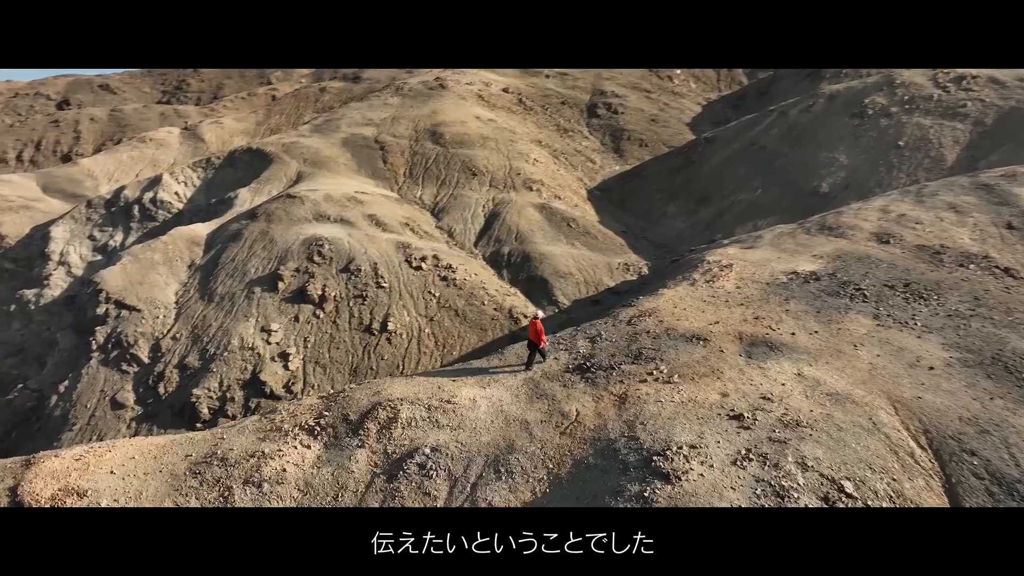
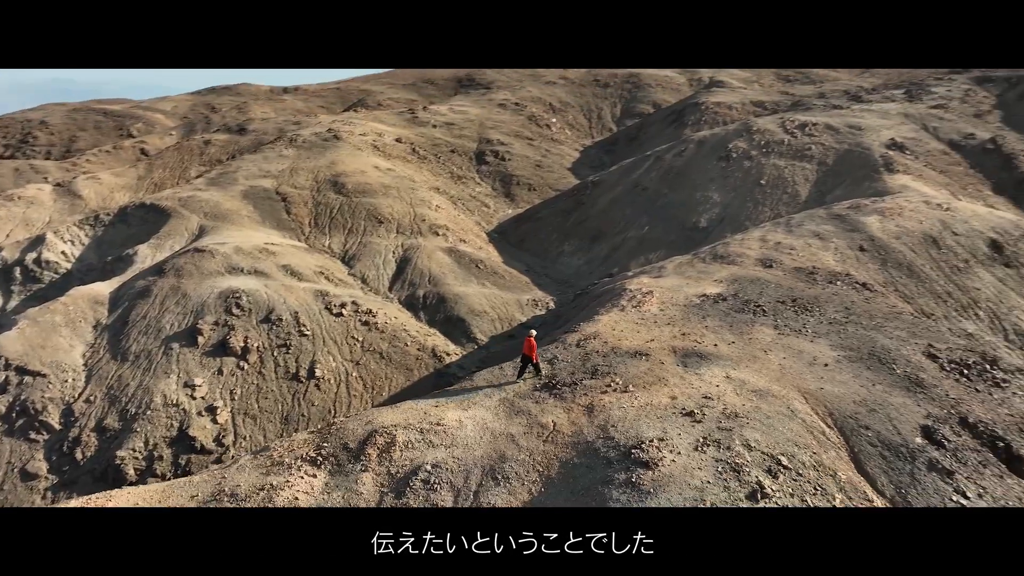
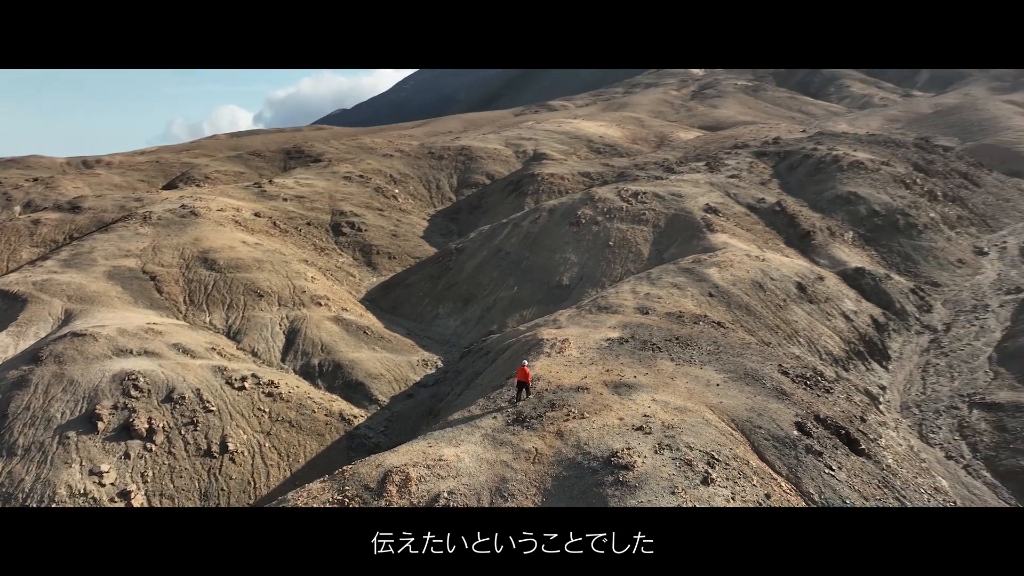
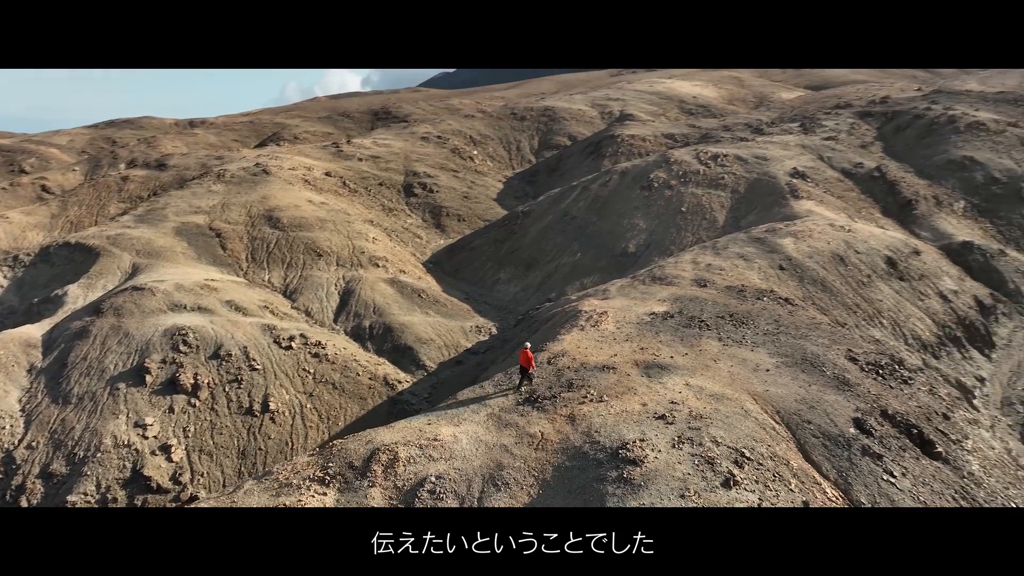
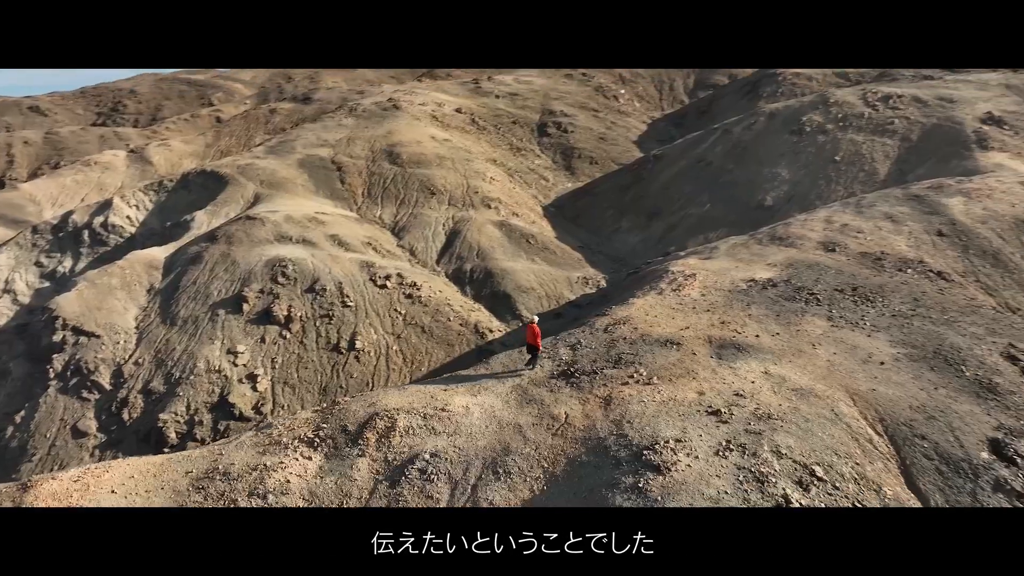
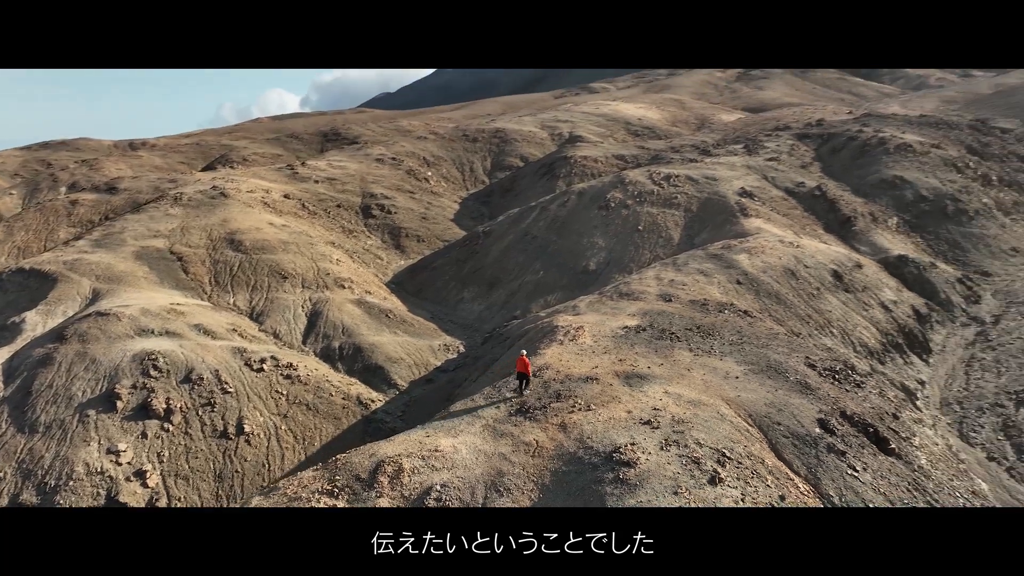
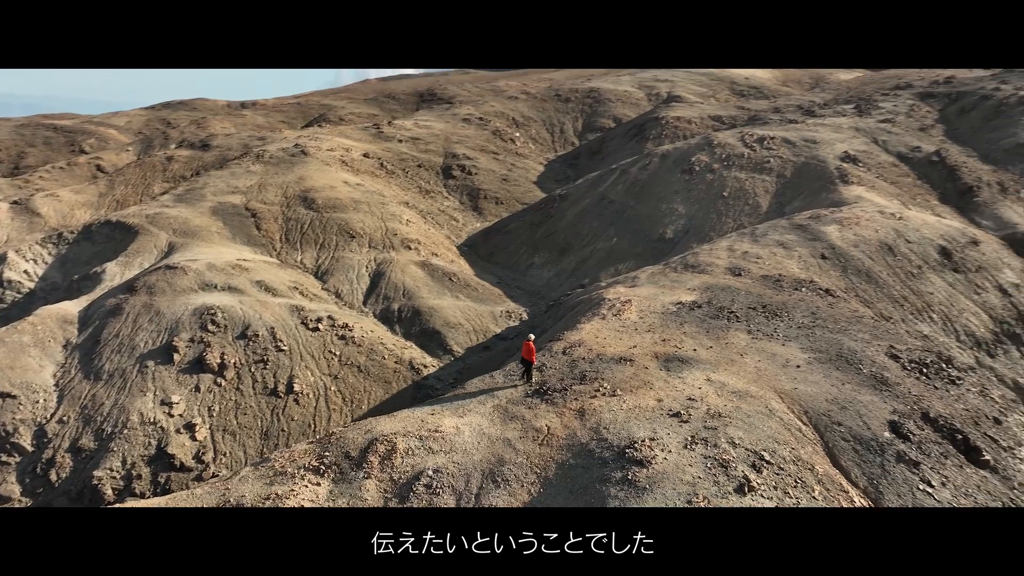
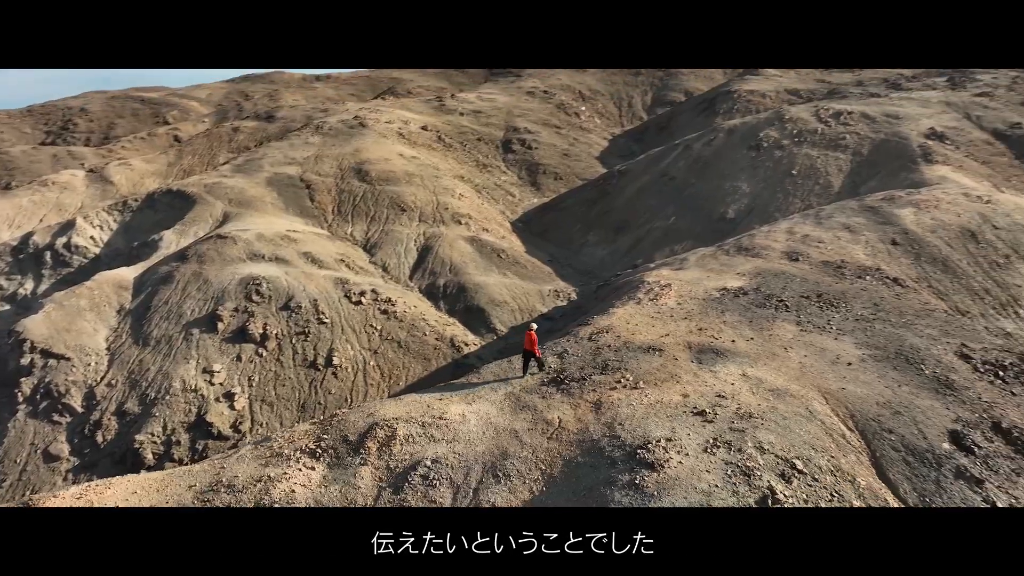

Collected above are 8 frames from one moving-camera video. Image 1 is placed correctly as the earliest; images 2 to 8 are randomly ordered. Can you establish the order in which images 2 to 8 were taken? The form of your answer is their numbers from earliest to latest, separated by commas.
5, 8, 2, 7, 4, 6, 3
